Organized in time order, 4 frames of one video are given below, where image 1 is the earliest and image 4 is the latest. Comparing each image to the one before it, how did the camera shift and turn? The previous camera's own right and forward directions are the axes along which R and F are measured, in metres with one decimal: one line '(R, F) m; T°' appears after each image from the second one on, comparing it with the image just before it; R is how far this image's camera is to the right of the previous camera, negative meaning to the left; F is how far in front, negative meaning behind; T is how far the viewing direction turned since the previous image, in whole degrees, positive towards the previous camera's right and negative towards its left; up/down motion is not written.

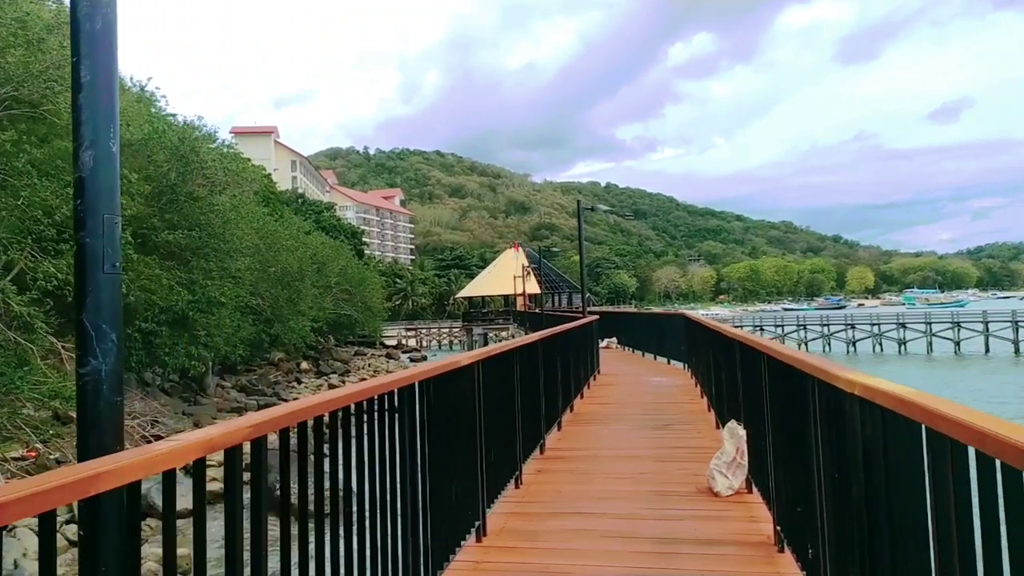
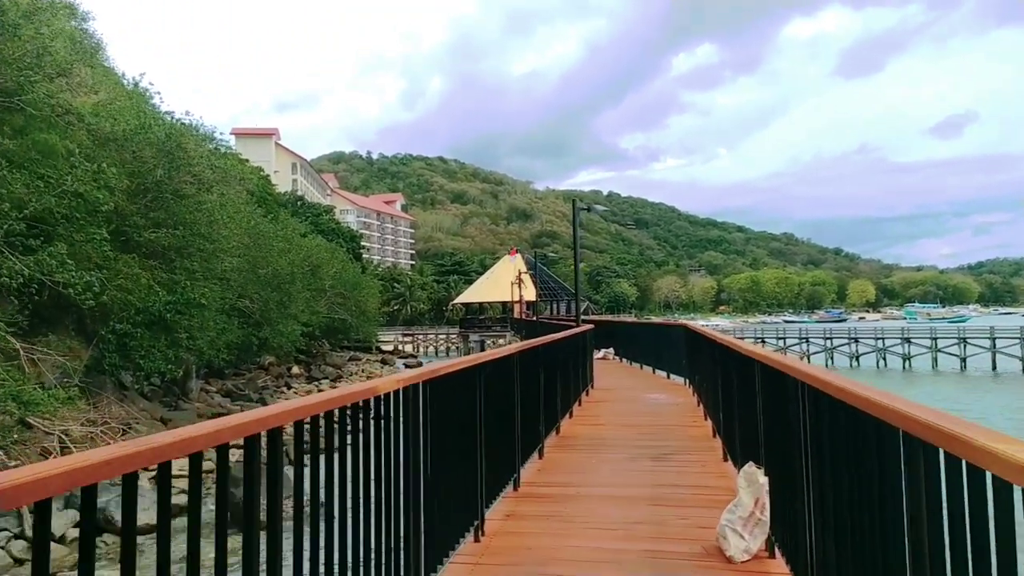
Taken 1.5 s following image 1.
(+0.2, +0.8) m; 0°
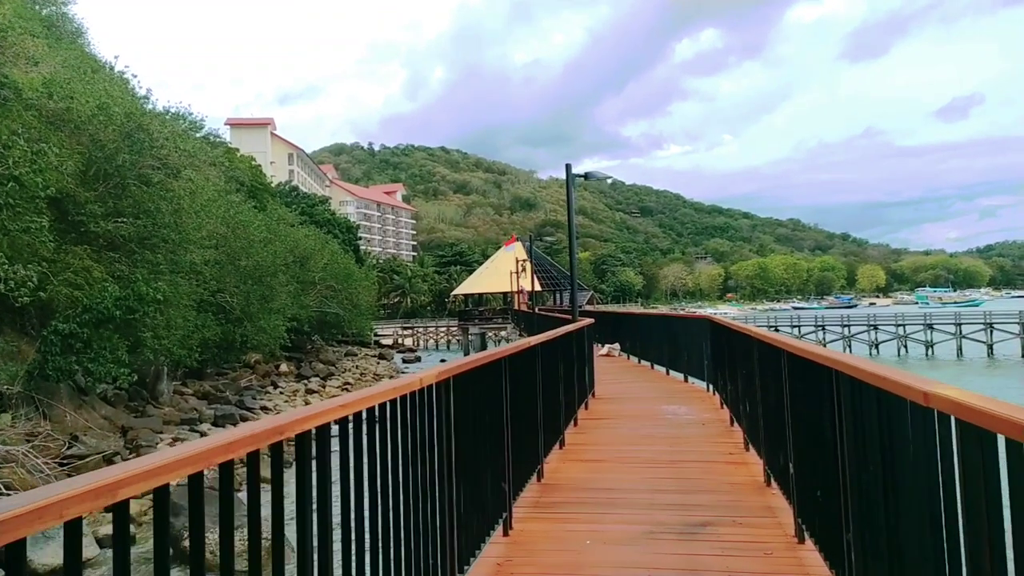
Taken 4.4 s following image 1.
(+0.3, +2.0) m; 0°
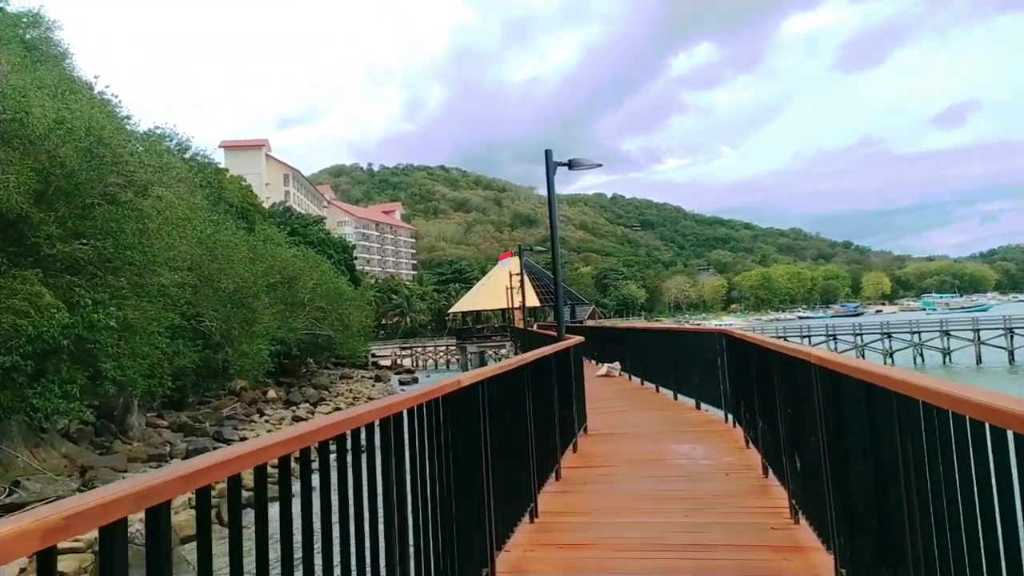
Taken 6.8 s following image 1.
(+0.3, +1.5) m; 0°
